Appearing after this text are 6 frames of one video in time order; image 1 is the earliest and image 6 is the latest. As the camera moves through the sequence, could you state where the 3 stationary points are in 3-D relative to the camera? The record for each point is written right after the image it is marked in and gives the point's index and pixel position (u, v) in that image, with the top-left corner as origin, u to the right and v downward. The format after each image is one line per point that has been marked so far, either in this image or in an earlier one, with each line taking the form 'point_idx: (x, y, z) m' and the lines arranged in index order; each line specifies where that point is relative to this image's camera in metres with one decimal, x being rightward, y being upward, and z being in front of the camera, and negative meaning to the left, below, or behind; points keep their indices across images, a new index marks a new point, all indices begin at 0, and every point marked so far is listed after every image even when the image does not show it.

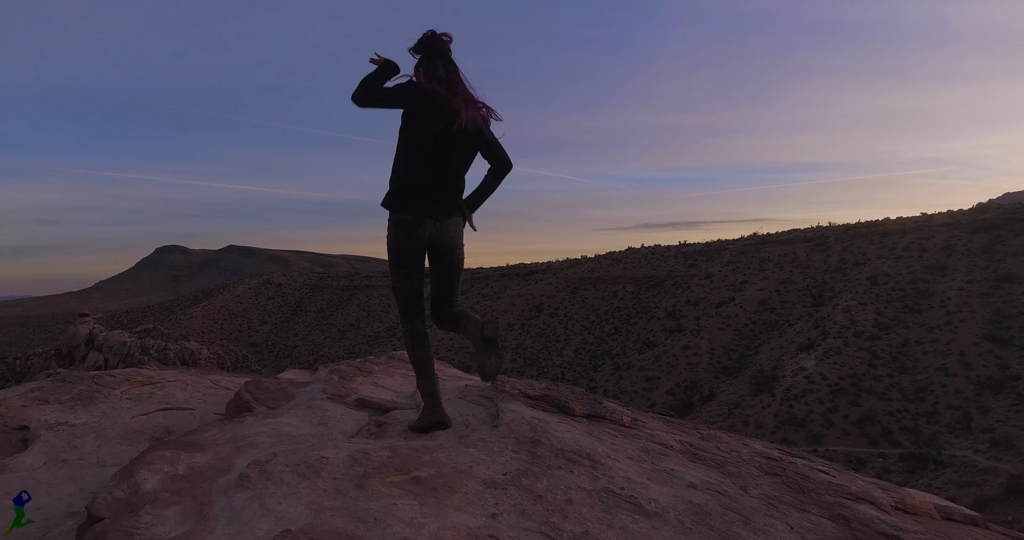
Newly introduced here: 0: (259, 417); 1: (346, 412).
0: (-1.0, -0.6, +2.4) m
1: (-0.7, -0.6, +2.6) m
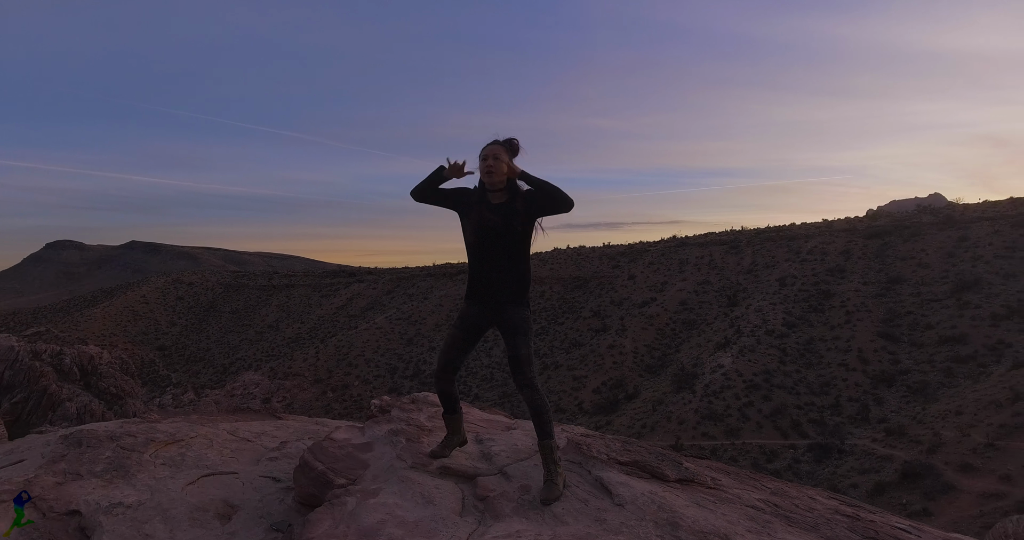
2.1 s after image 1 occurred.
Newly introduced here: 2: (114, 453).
0: (-0.6, -0.9, +2.4) m
1: (-0.3, -0.9, +2.6) m
2: (-2.1, -1.0, +3.2) m
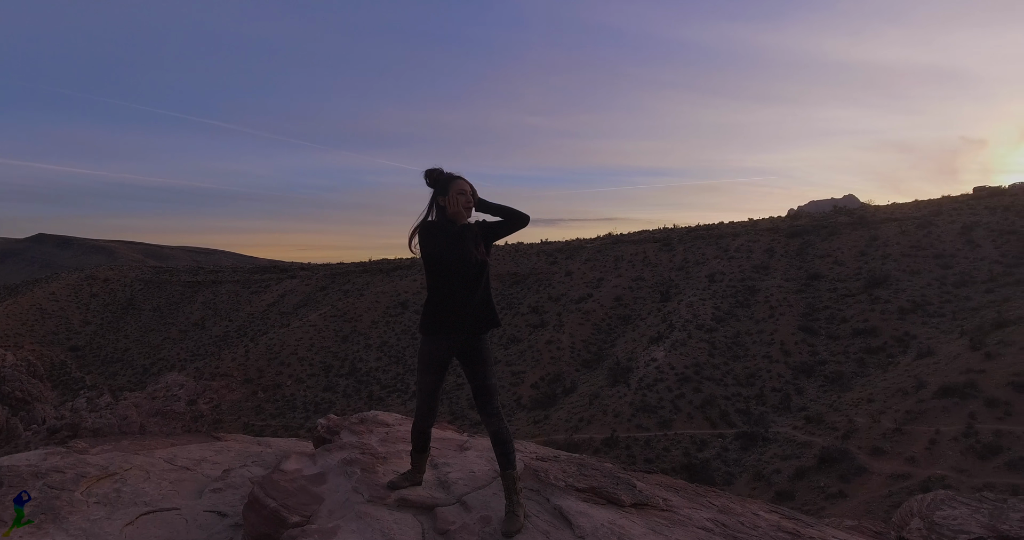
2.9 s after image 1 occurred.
0: (-0.8, -1.1, +2.3) m
1: (-0.5, -1.1, +2.5) m
2: (-2.4, -1.1, +3.0) m
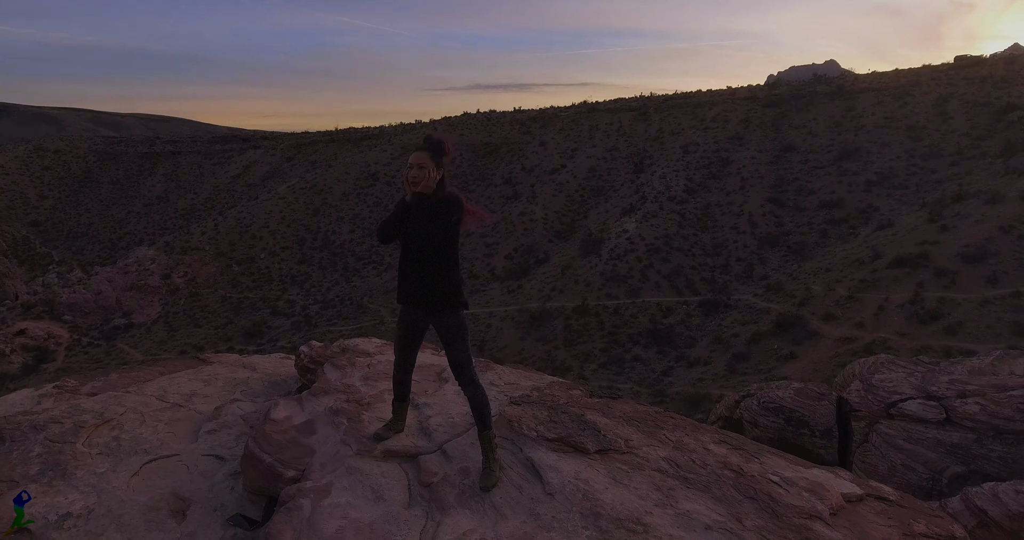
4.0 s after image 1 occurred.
0: (-0.9, -1.0, +2.6) m
1: (-0.6, -1.0, +2.8) m
2: (-2.5, -0.9, +3.1) m
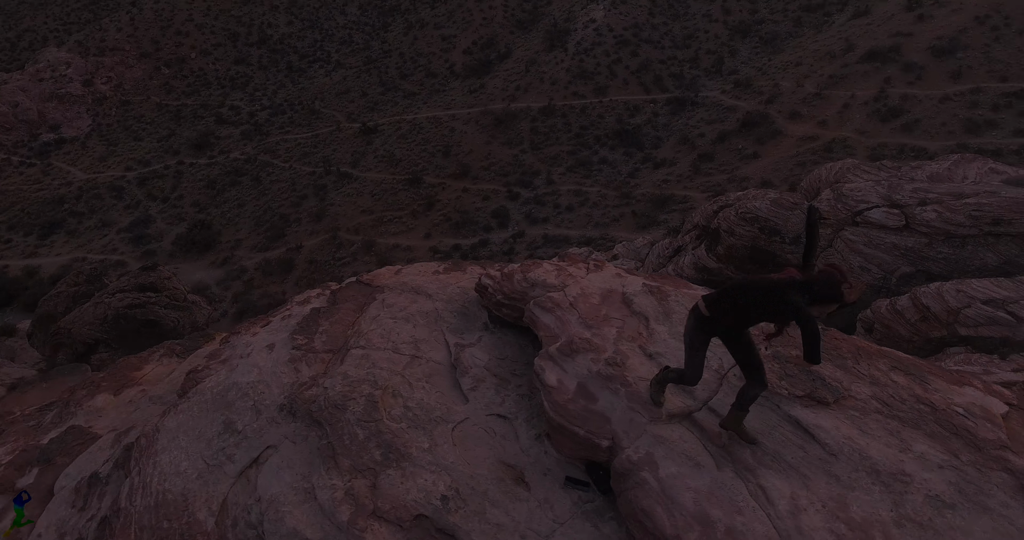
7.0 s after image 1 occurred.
0: (+0.8, -1.1, +3.3) m
1: (+1.0, -1.0, +3.5) m
2: (-0.9, -0.9, +3.6) m
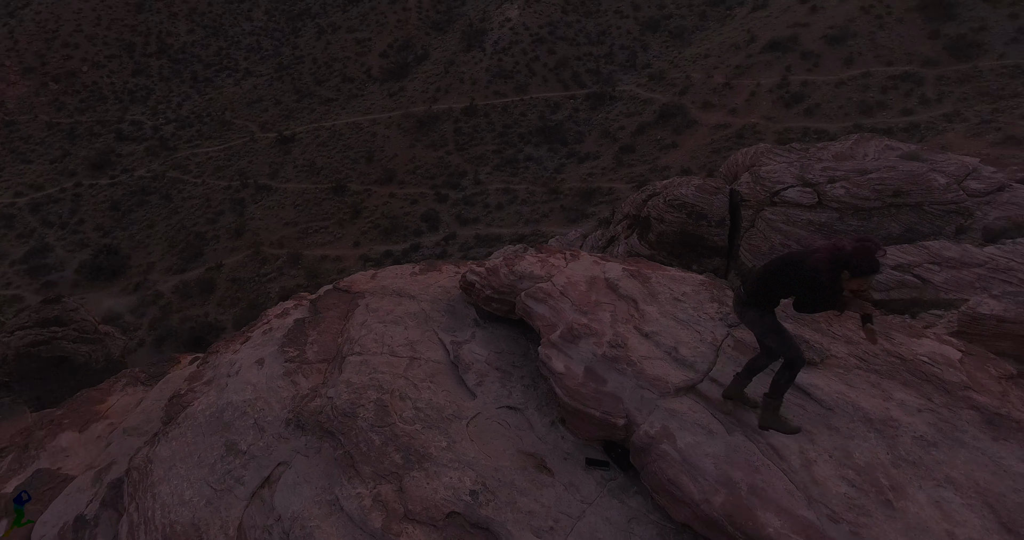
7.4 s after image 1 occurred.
0: (+0.9, -1.0, +3.4) m
1: (+1.1, -0.8, +3.7) m
2: (-0.8, -1.0, +3.6) m
